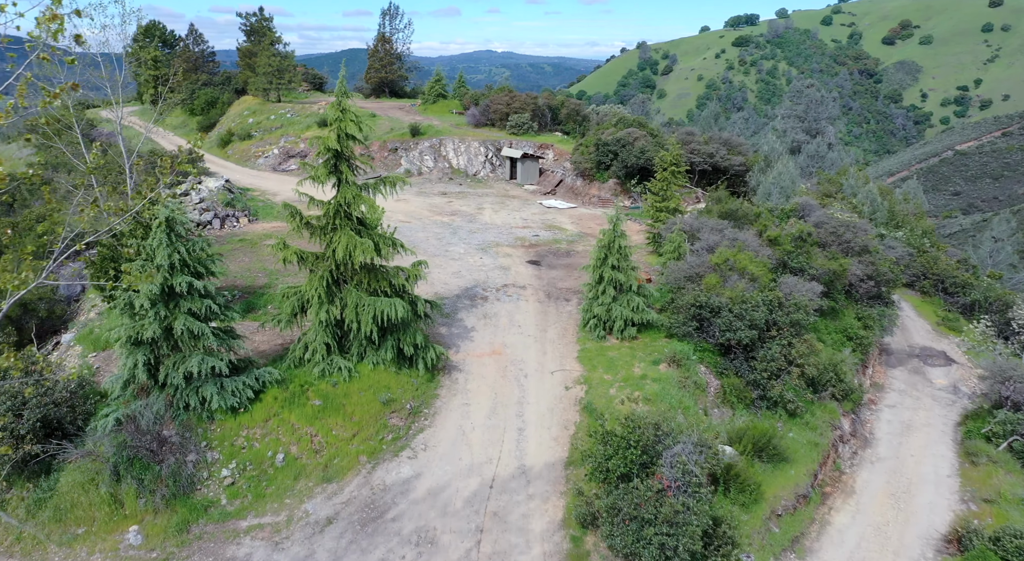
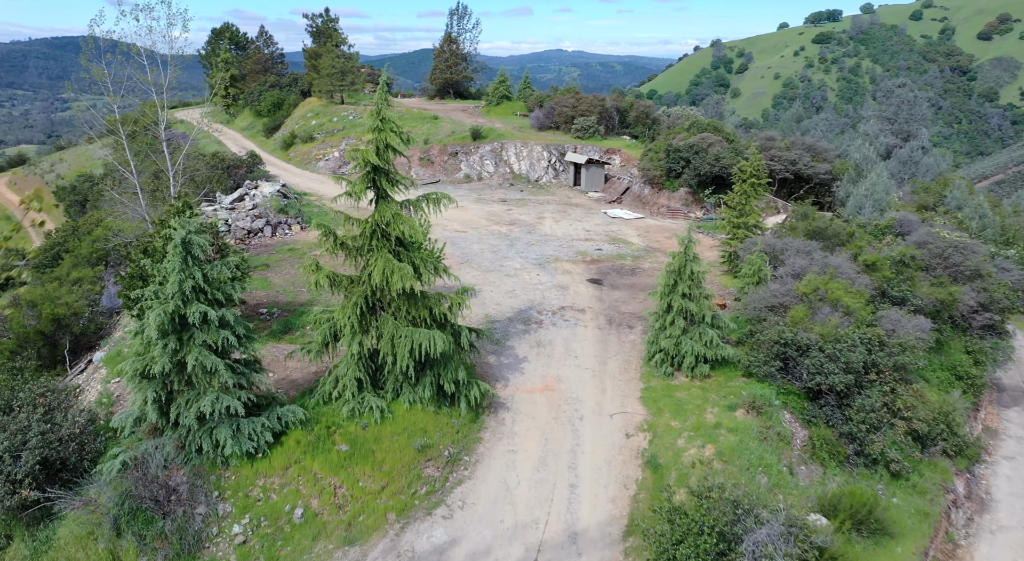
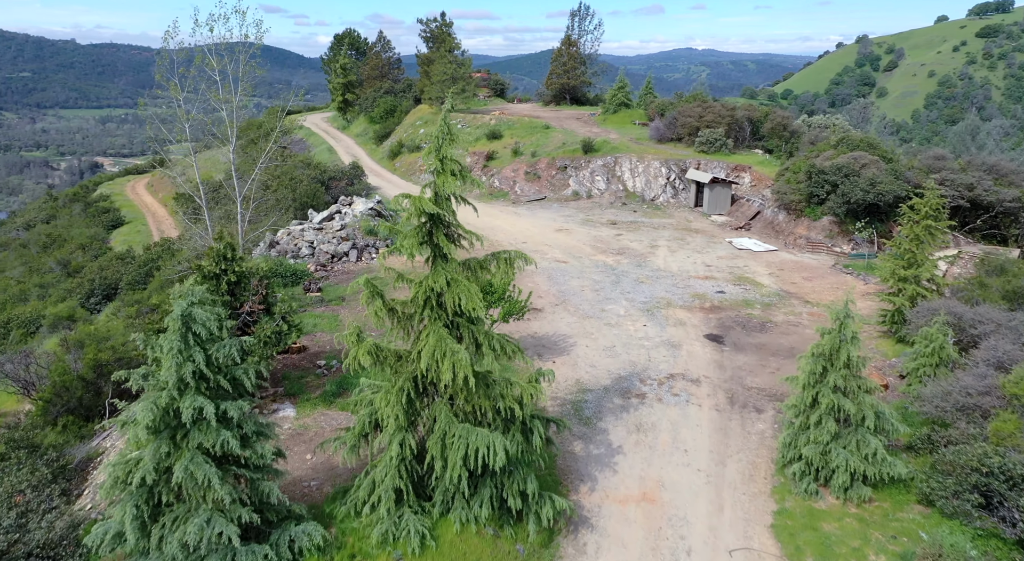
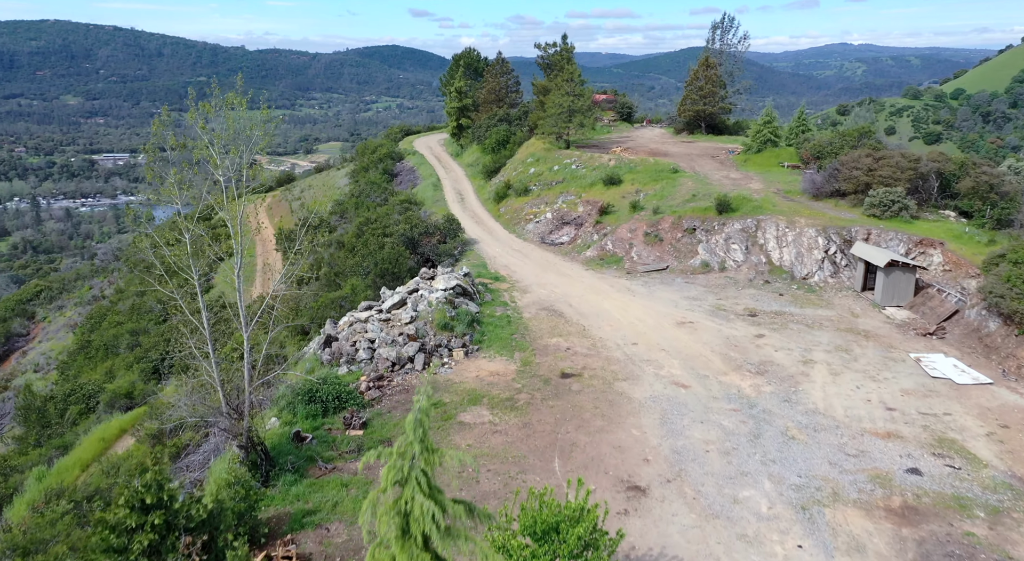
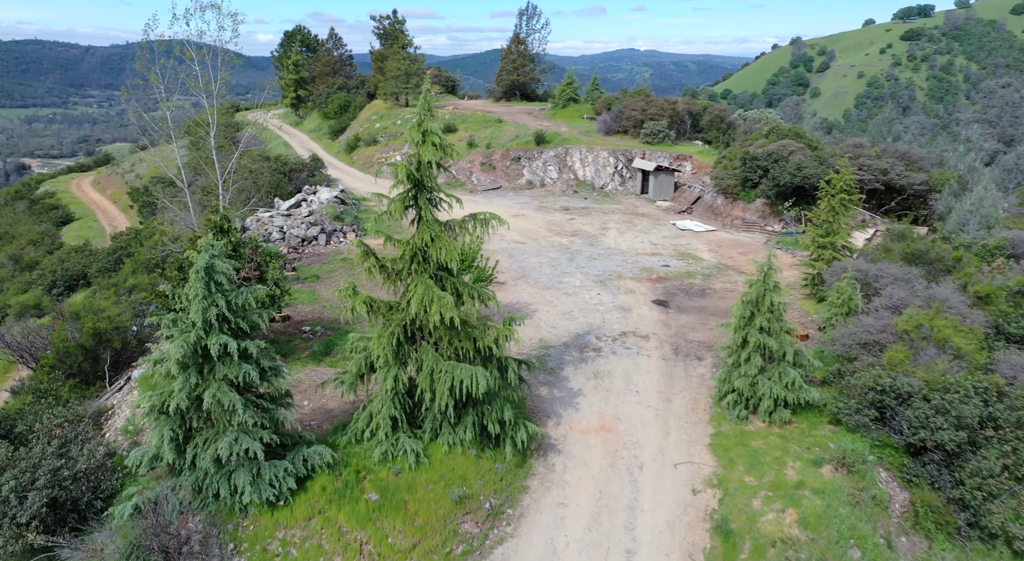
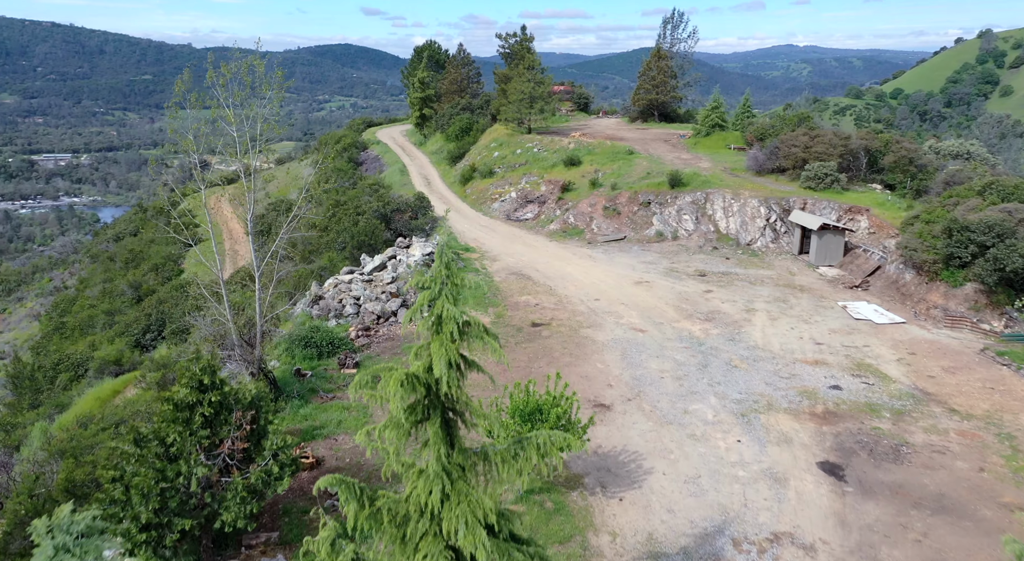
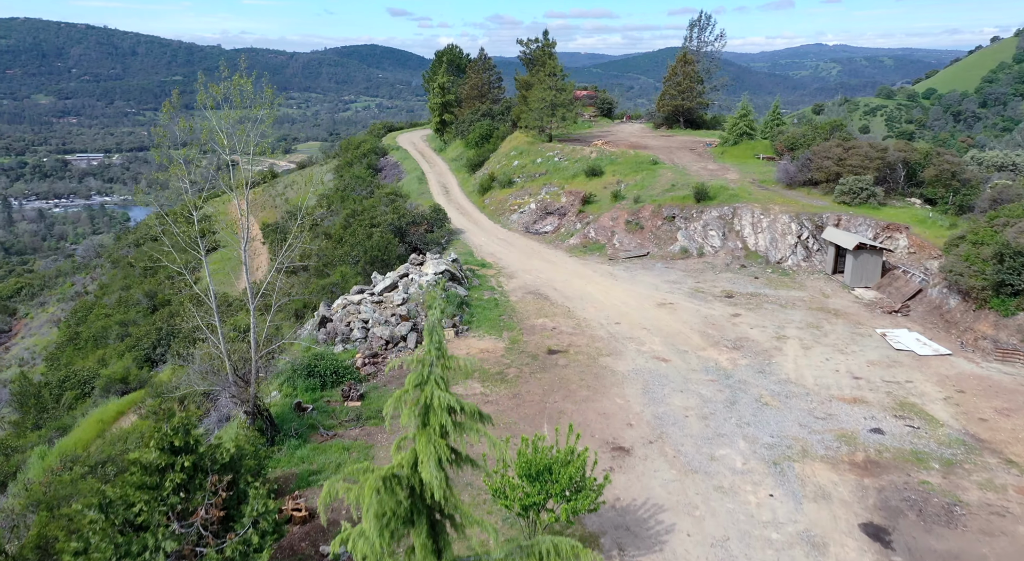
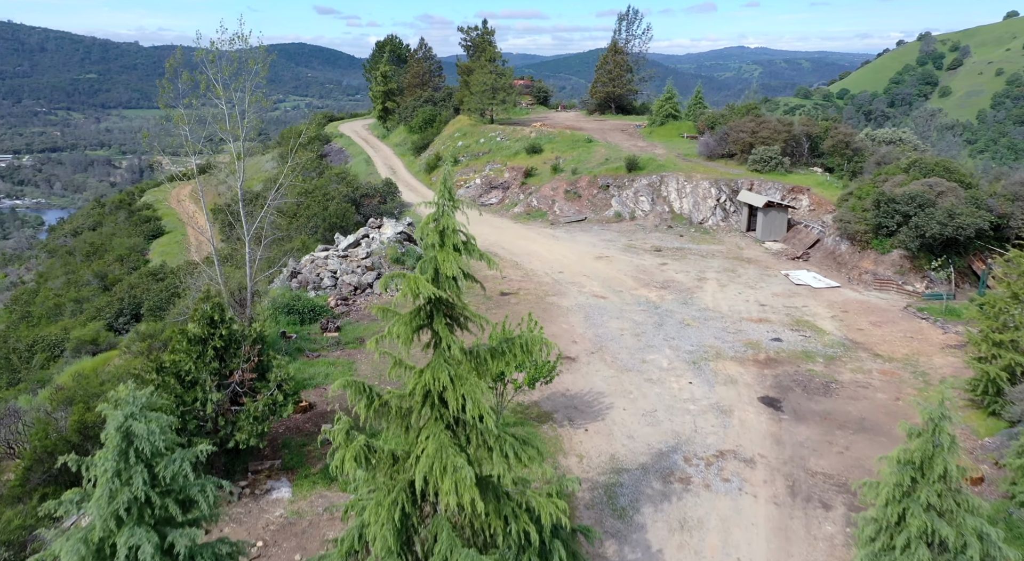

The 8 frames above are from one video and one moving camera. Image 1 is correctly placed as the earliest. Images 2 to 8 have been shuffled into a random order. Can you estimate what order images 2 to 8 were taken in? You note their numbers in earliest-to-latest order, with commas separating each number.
2, 5, 3, 8, 6, 7, 4
